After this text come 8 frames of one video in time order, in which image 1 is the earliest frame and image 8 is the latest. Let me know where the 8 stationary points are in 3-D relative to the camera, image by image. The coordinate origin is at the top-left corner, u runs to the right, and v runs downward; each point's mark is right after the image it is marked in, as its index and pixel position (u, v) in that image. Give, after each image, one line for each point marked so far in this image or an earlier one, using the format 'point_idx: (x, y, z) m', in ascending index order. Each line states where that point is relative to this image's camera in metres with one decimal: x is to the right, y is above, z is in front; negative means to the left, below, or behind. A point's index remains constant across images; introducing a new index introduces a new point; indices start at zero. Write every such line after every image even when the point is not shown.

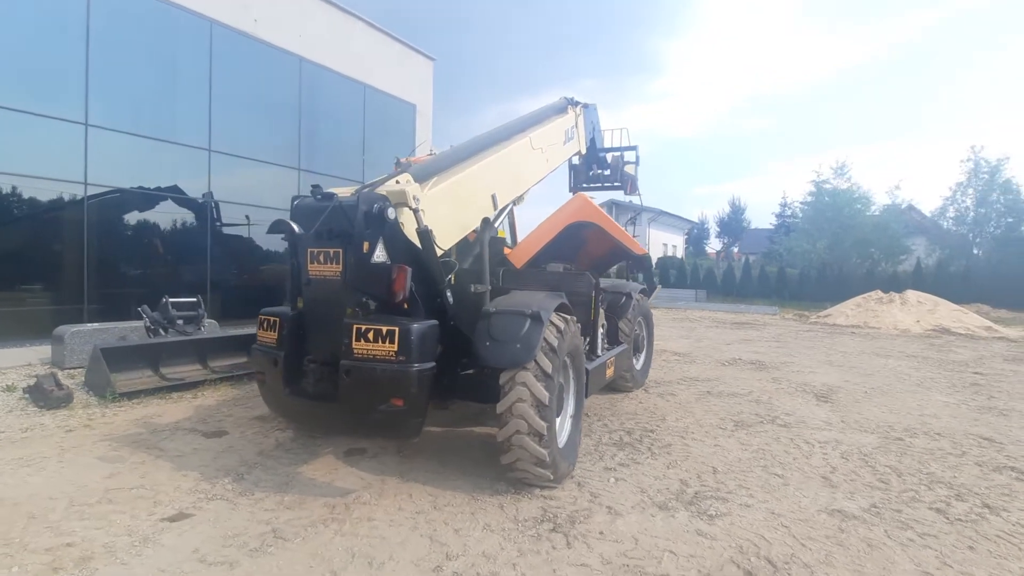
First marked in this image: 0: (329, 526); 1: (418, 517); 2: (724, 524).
0: (-1.2, -1.6, +3.3) m
1: (-0.6, -1.6, +3.5) m
2: (+1.5, -1.6, +3.5) m
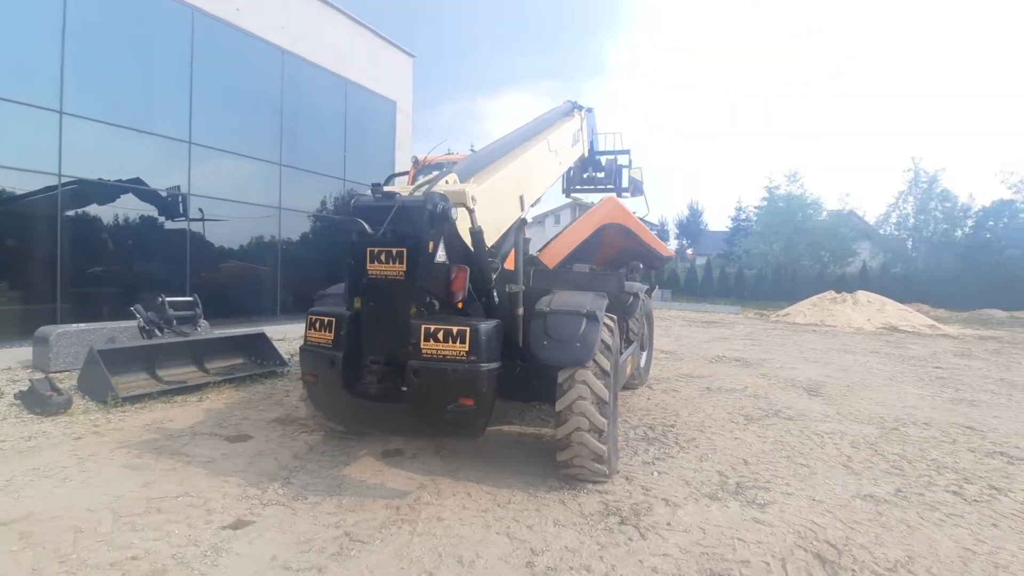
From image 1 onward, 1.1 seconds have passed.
0: (-0.7, -1.6, +3.3) m
1: (-0.2, -1.6, +3.5) m
2: (+1.9, -1.6, +3.7) m
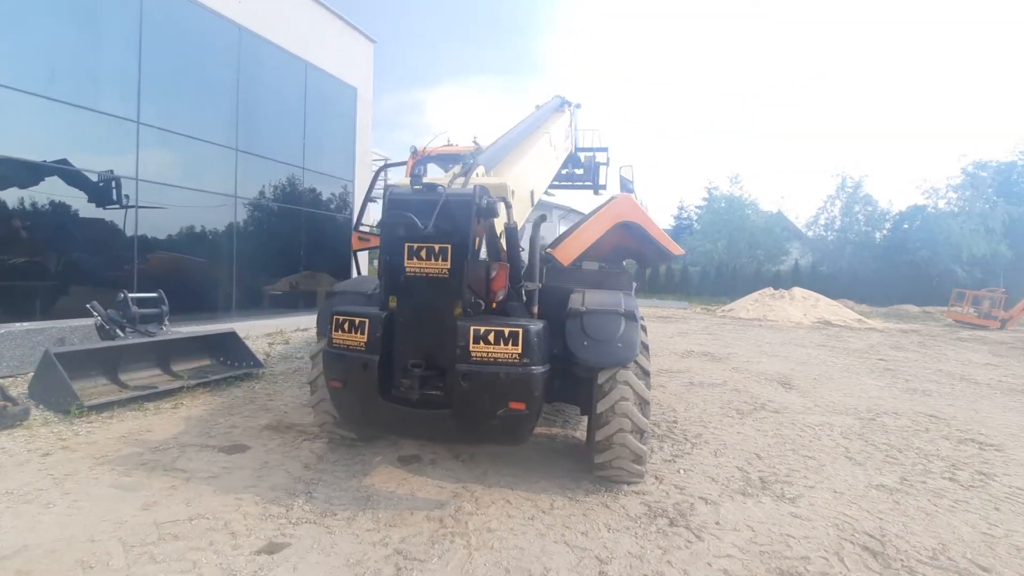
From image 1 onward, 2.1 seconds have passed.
0: (-0.4, -1.5, +3.1) m
1: (+0.2, -1.6, +3.4) m
2: (+2.2, -1.6, +3.8) m
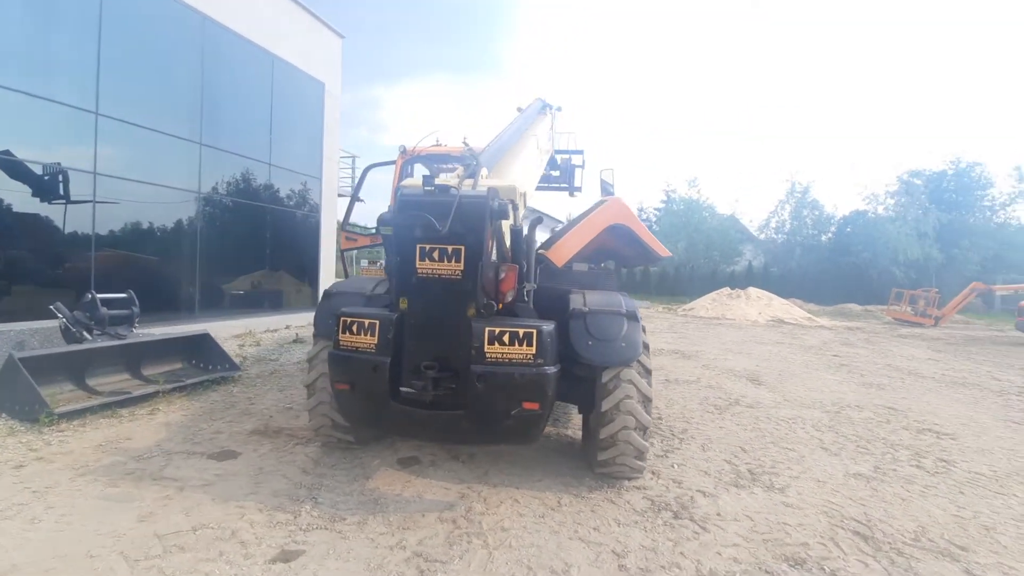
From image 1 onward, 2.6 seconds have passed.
0: (-0.2, -1.6, +3.1) m
1: (+0.2, -1.6, +3.4) m
2: (+2.3, -1.6, +4.0) m
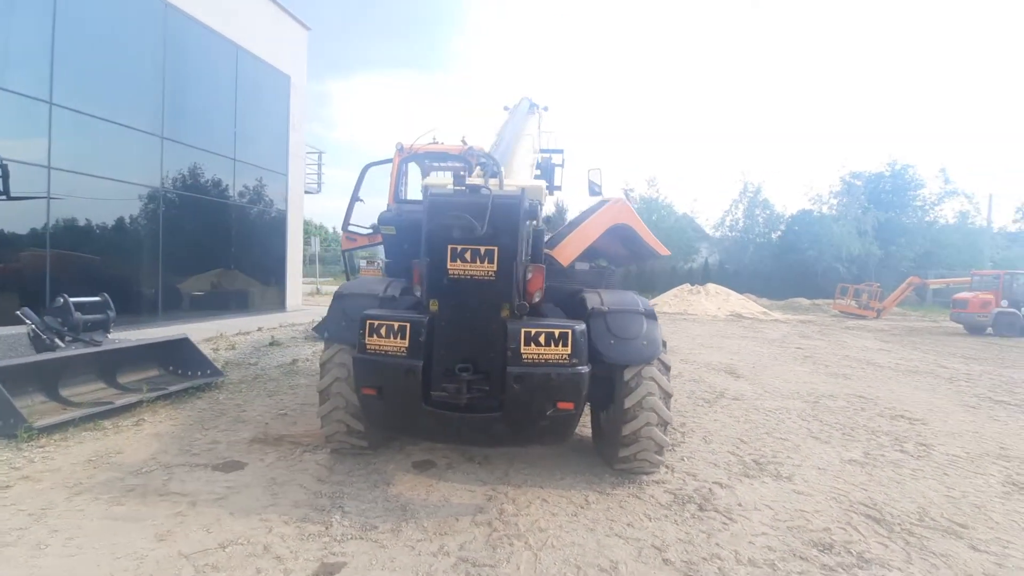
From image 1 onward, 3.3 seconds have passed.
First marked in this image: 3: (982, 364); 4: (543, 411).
0: (0.0, -1.6, +3.1) m
1: (+0.5, -1.6, +3.5) m
2: (+2.4, -1.6, +4.2) m
3: (+10.6, -1.7, +11.4) m
4: (+0.2, -0.8, +3.3) m
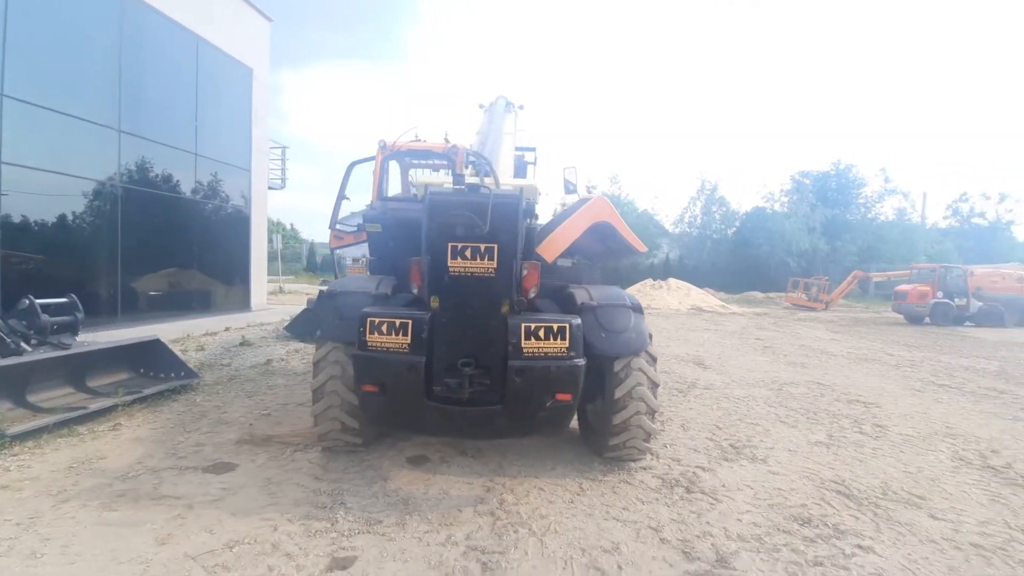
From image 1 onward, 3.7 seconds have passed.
0: (0.0, -1.5, +3.2) m
1: (+0.5, -1.5, +3.6) m
2: (+2.4, -1.6, +4.5) m
3: (+9.9, -1.5, +12.3) m
4: (+0.2, -0.8, +3.4) m
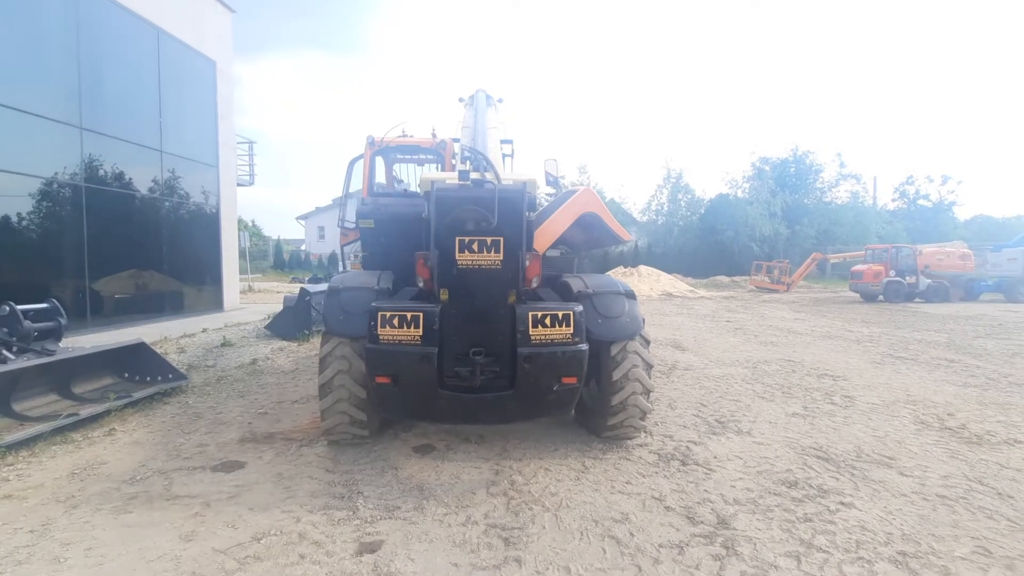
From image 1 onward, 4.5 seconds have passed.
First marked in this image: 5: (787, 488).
0: (+0.1, -1.5, +3.4) m
1: (+0.5, -1.4, +3.8) m
2: (+2.4, -1.4, +4.9) m
3: (+9.4, -1.0, +13.1) m
4: (+0.3, -0.7, +3.6) m
5: (+2.0, -1.5, +3.7) m
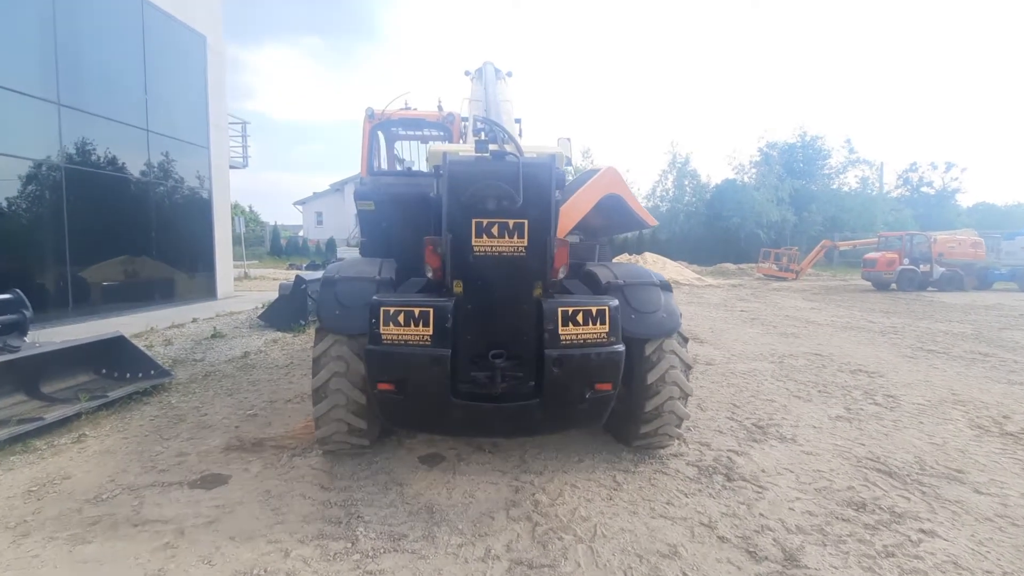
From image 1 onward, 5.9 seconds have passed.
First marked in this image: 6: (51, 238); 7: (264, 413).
0: (+0.3, -1.4, +2.9) m
1: (+0.7, -1.4, +3.3) m
2: (+2.5, -1.3, +4.4) m
3: (+9.6, -0.7, +12.6) m
4: (+0.4, -0.6, +3.1) m
5: (+2.2, -1.4, +3.2) m
6: (-7.7, +0.9, +8.5) m
7: (-2.4, -1.2, +4.9) m
